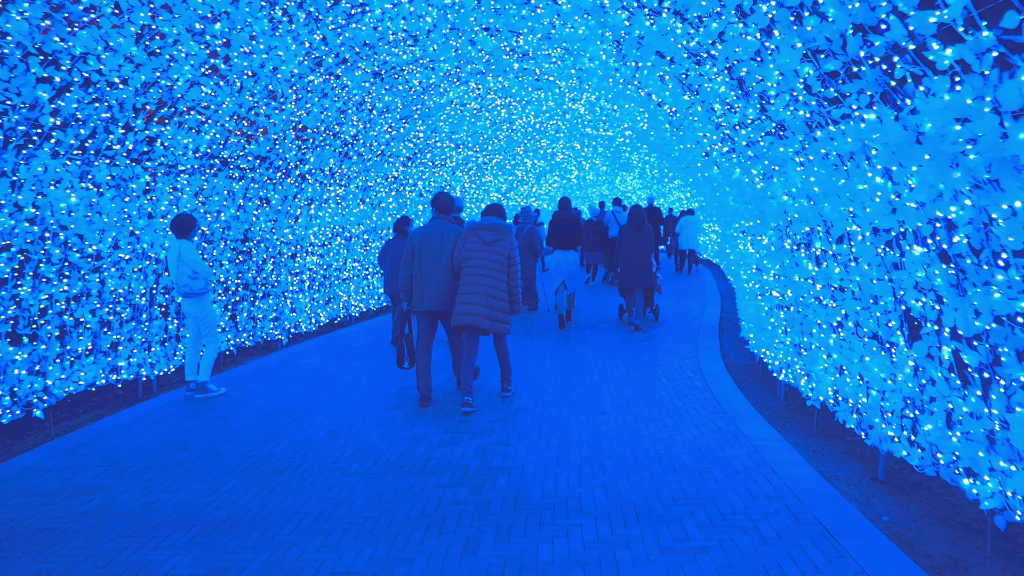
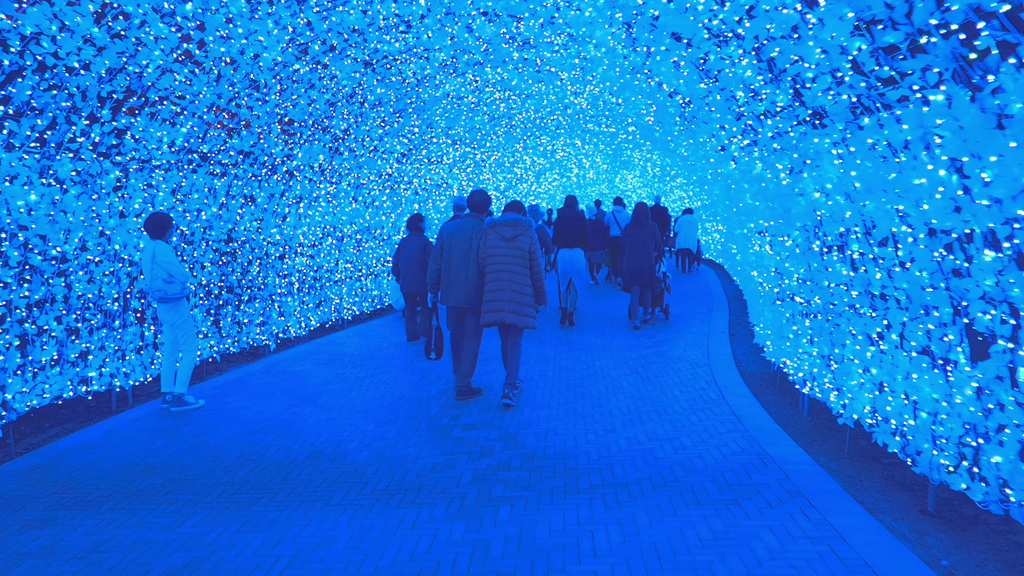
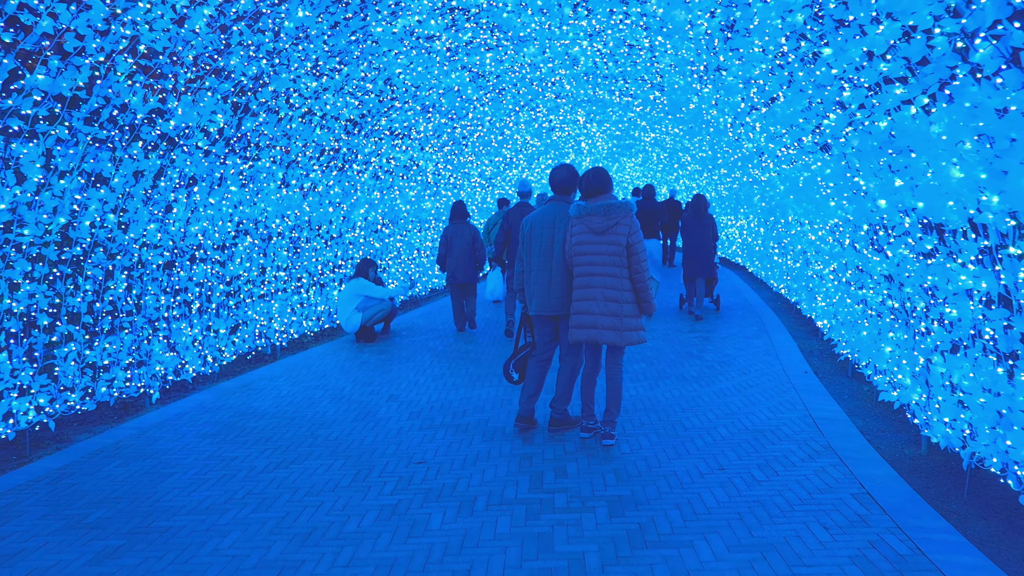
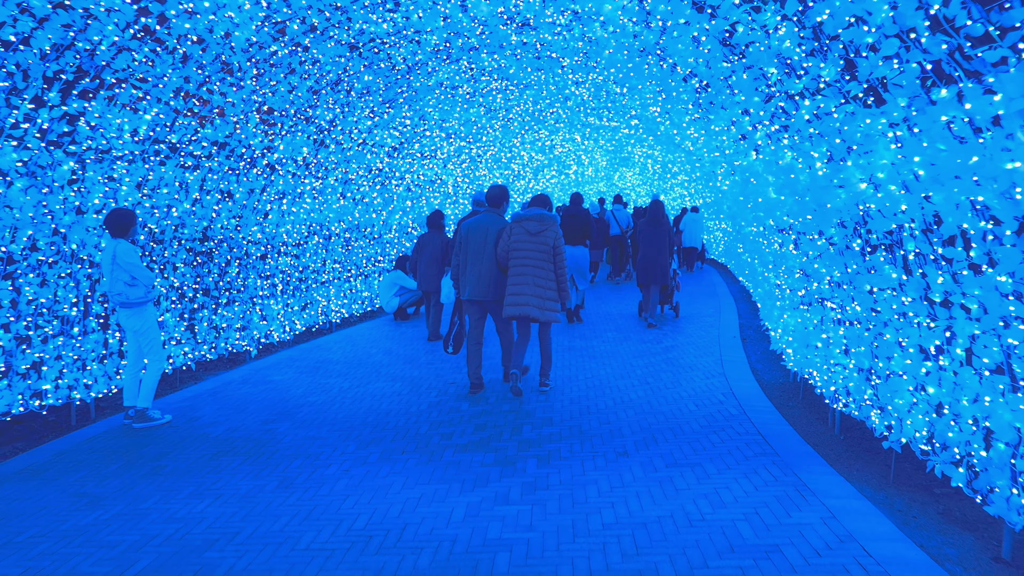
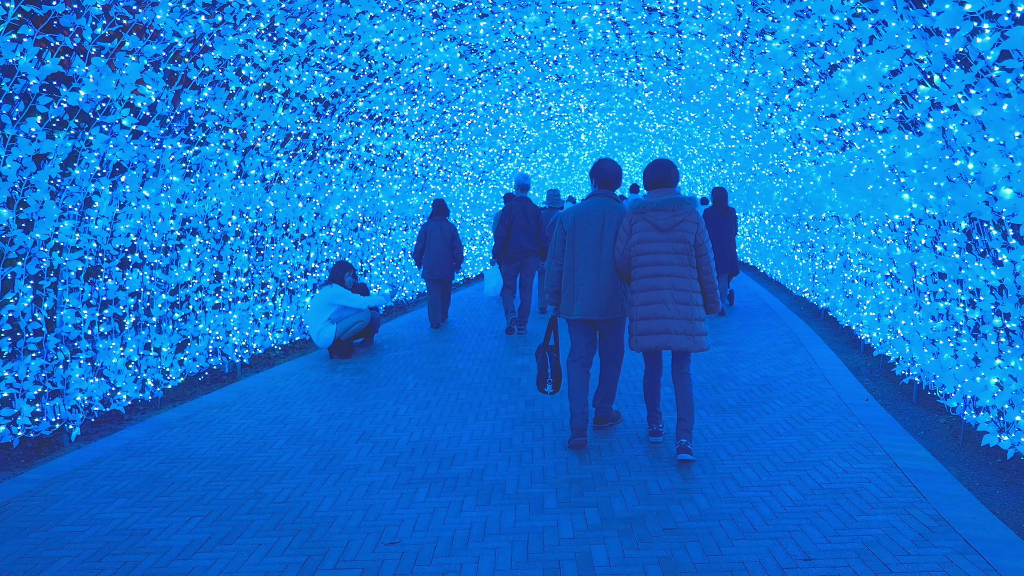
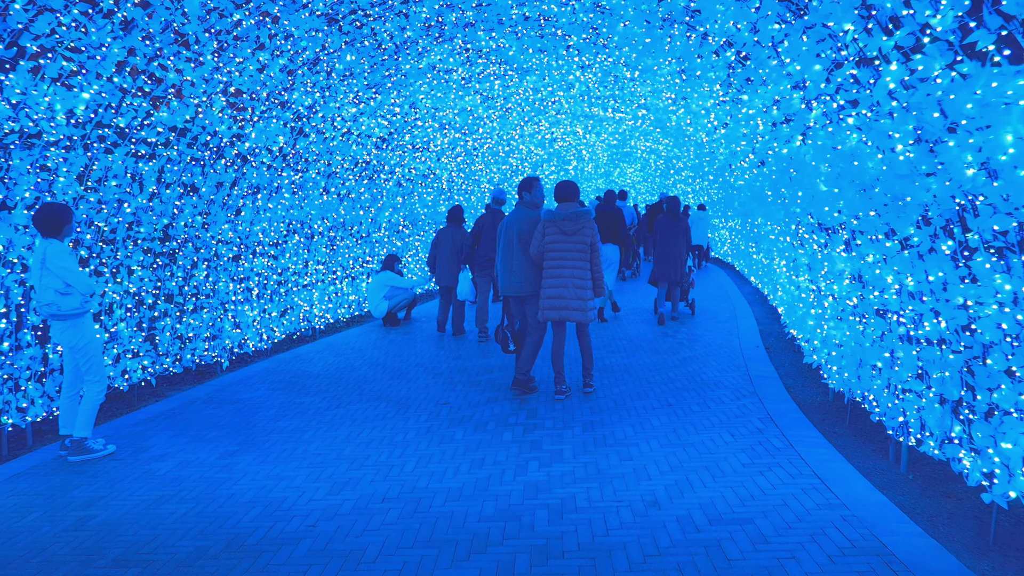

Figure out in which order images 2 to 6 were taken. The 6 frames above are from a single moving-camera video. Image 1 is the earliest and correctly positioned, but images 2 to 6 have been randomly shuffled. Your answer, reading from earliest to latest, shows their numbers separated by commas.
2, 4, 6, 3, 5
